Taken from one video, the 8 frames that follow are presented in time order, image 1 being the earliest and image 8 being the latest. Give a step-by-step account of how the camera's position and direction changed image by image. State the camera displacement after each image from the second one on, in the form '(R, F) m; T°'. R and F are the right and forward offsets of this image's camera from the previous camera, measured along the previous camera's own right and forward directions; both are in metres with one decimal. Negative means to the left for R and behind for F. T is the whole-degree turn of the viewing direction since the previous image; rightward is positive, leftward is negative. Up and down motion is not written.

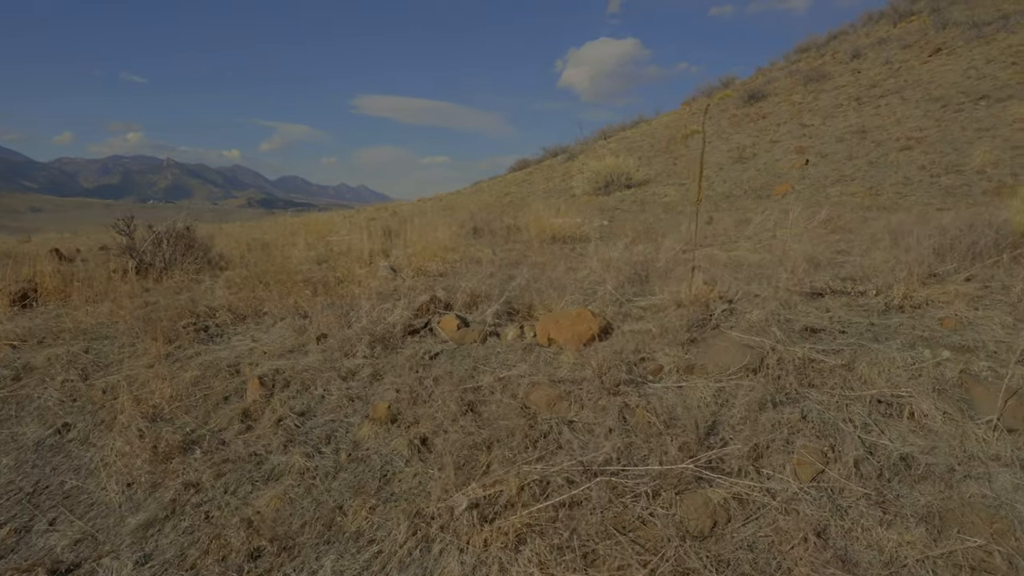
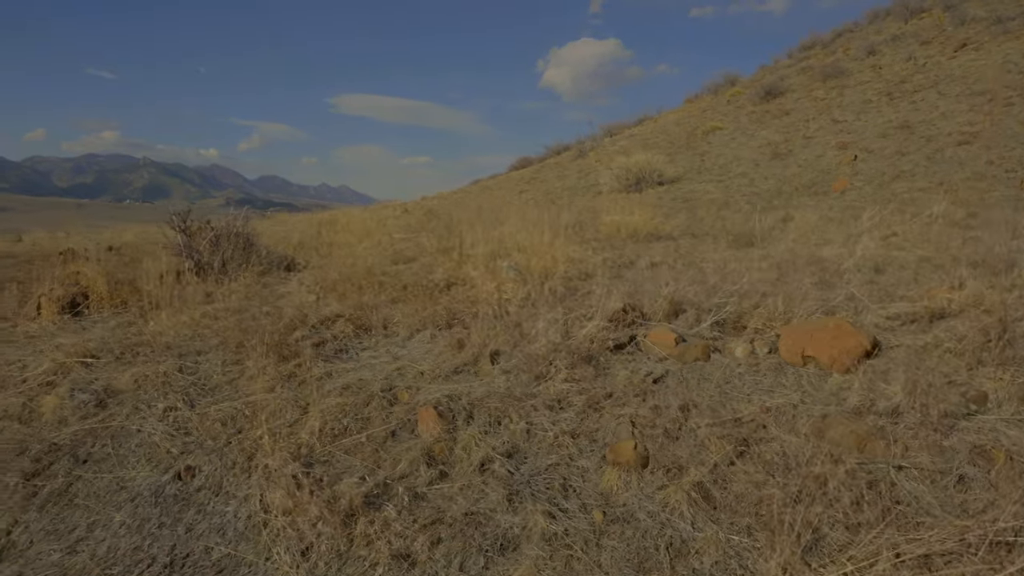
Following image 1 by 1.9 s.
(-1.1, +0.7) m; +2°
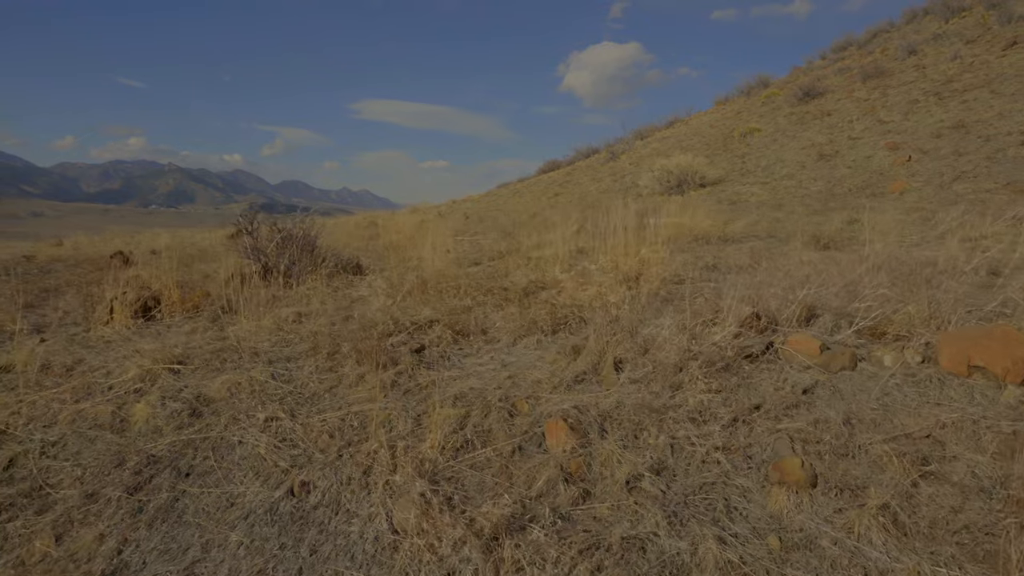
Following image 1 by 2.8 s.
(-0.5, +0.2) m; -1°
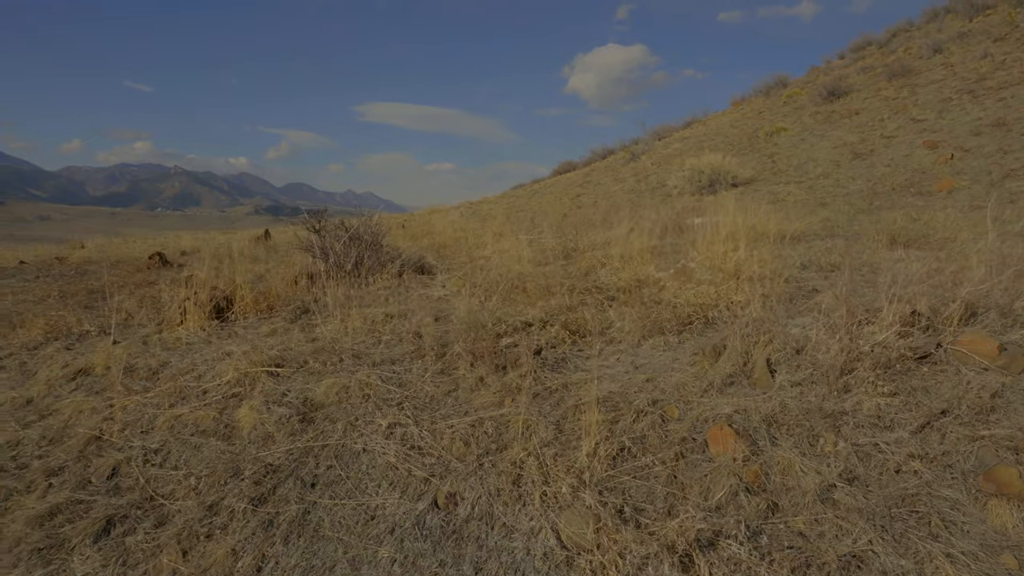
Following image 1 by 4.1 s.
(-0.6, +0.2) m; 0°
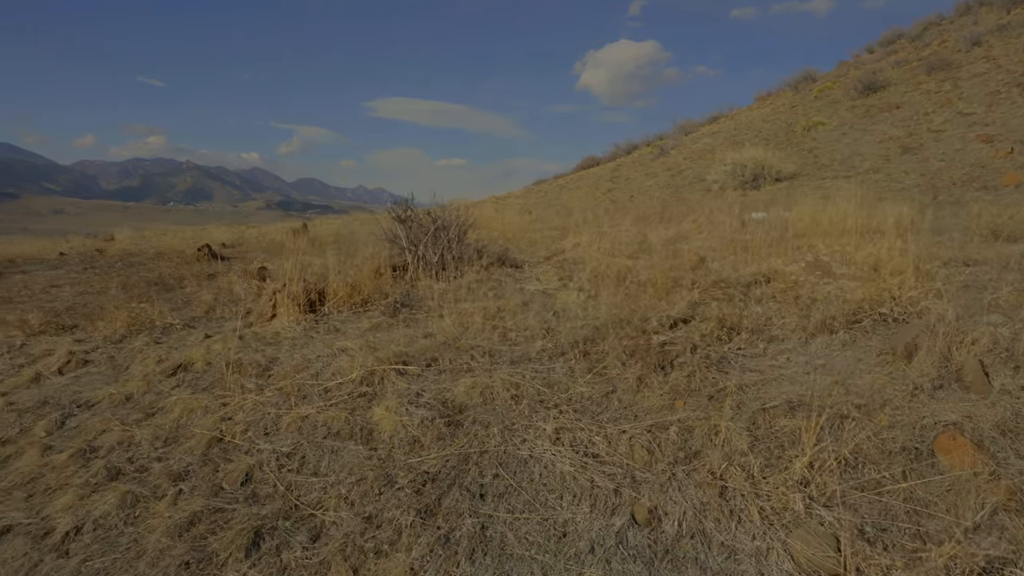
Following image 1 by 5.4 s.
(-0.7, +0.3) m; -1°
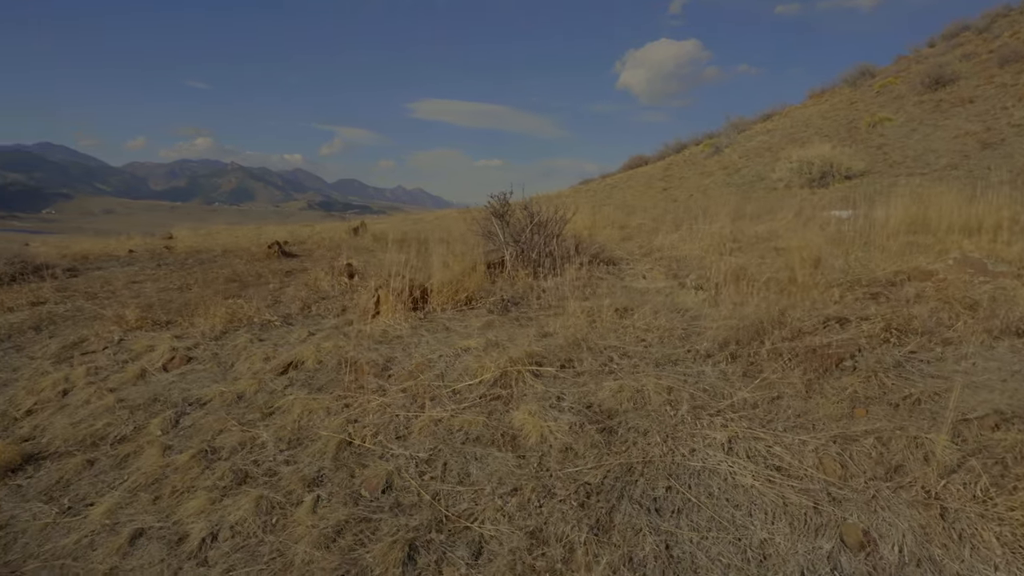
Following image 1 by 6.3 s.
(-0.5, +0.2) m; -3°
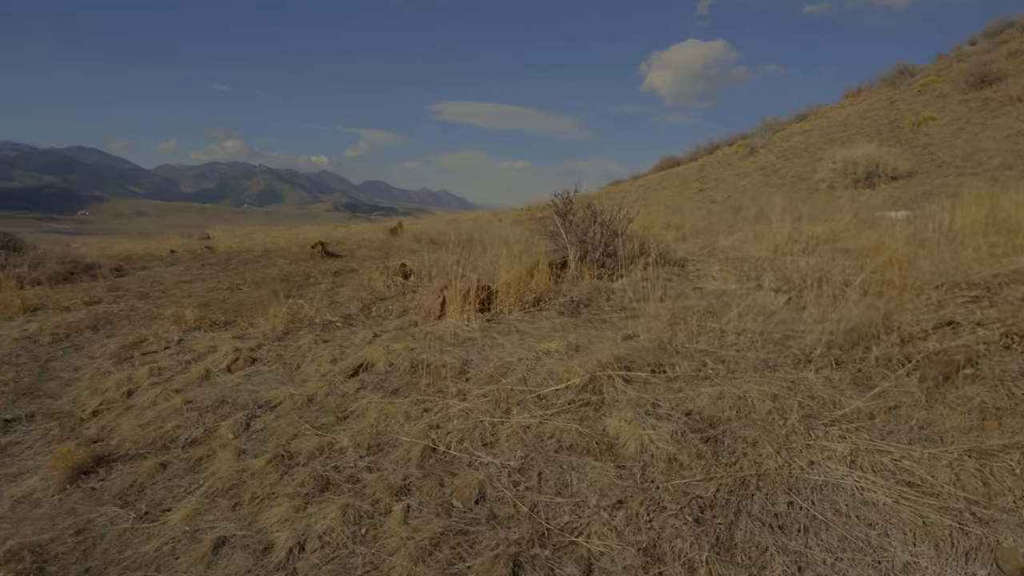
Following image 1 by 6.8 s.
(-0.3, +0.1) m; -2°
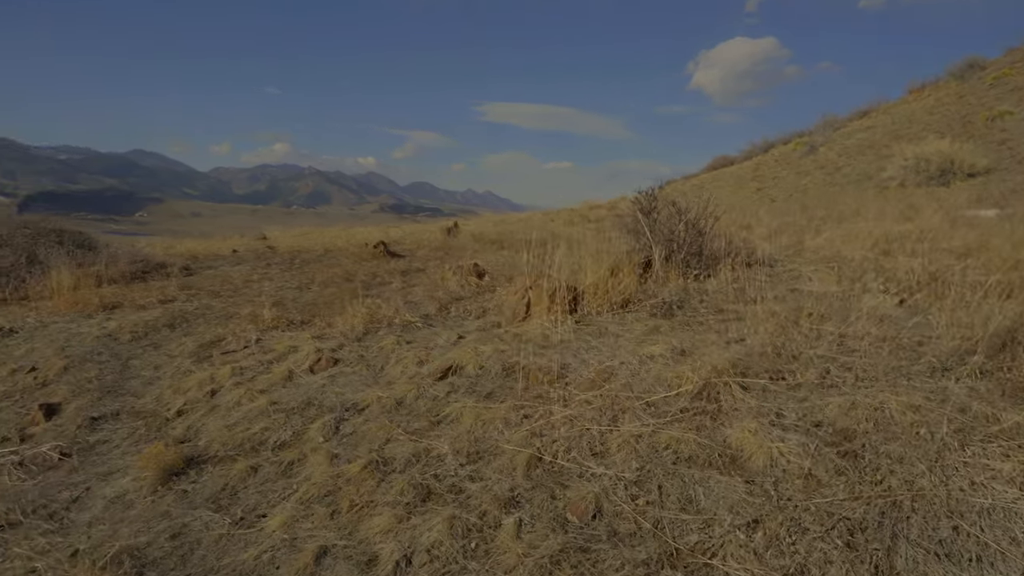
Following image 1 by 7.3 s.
(-0.3, +0.2) m; -3°
